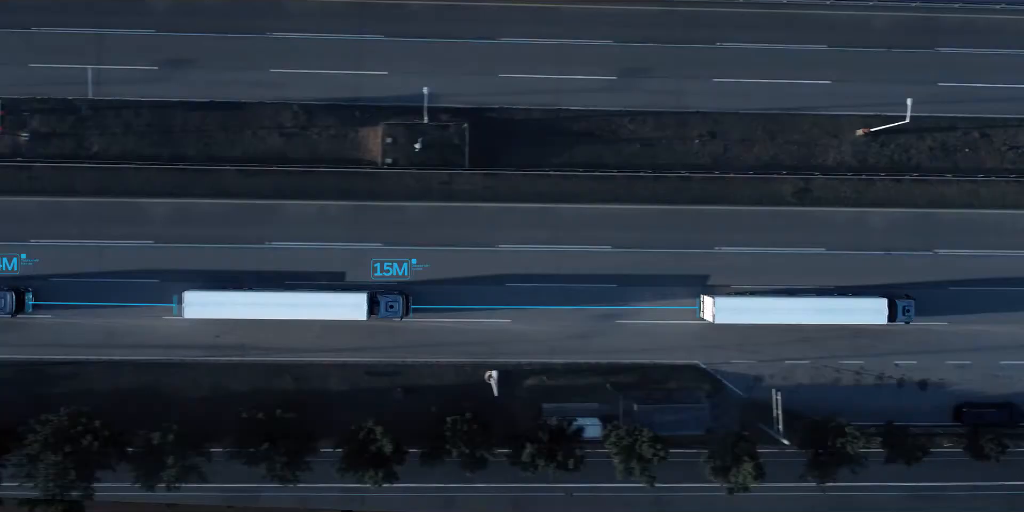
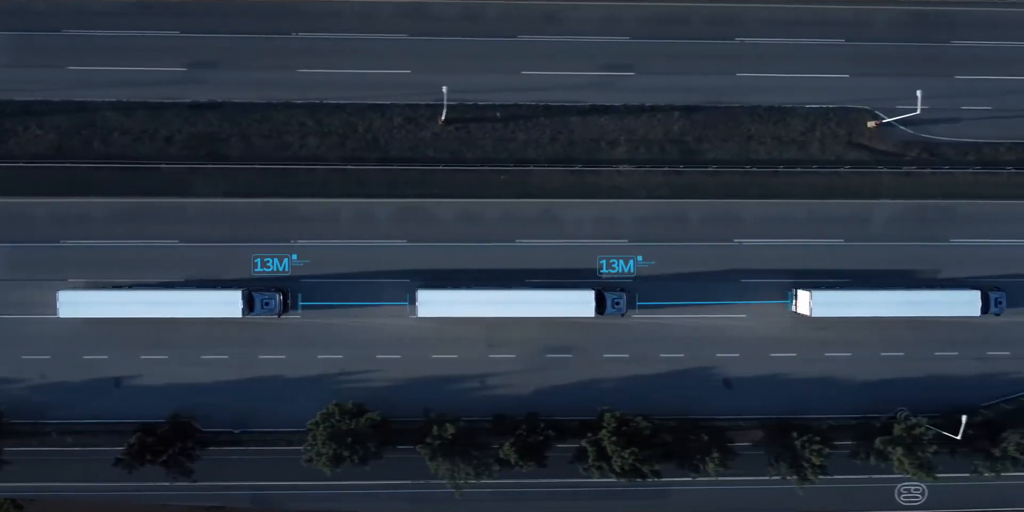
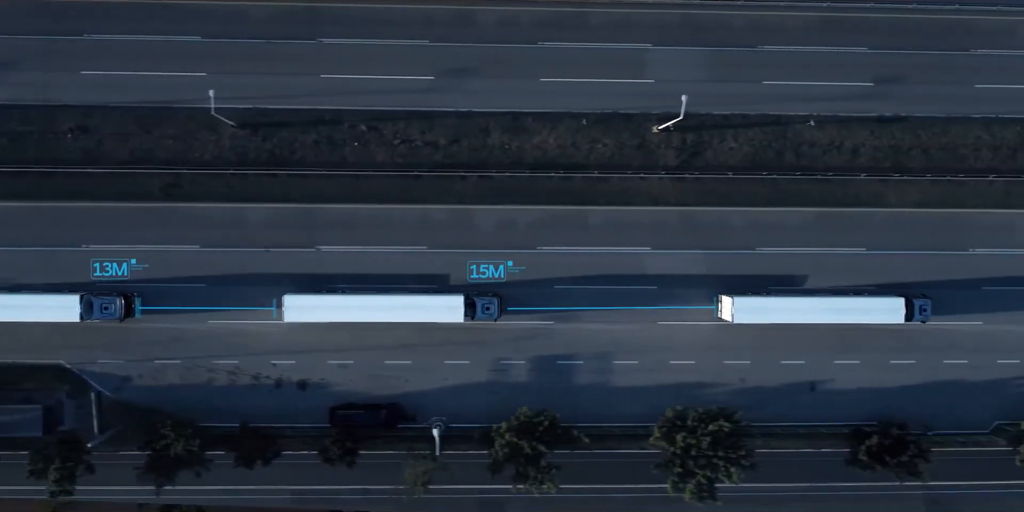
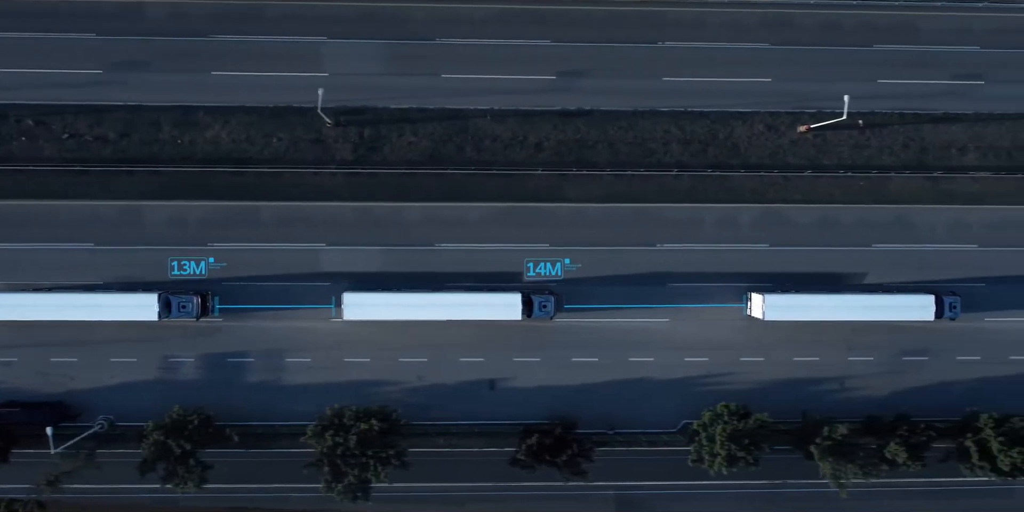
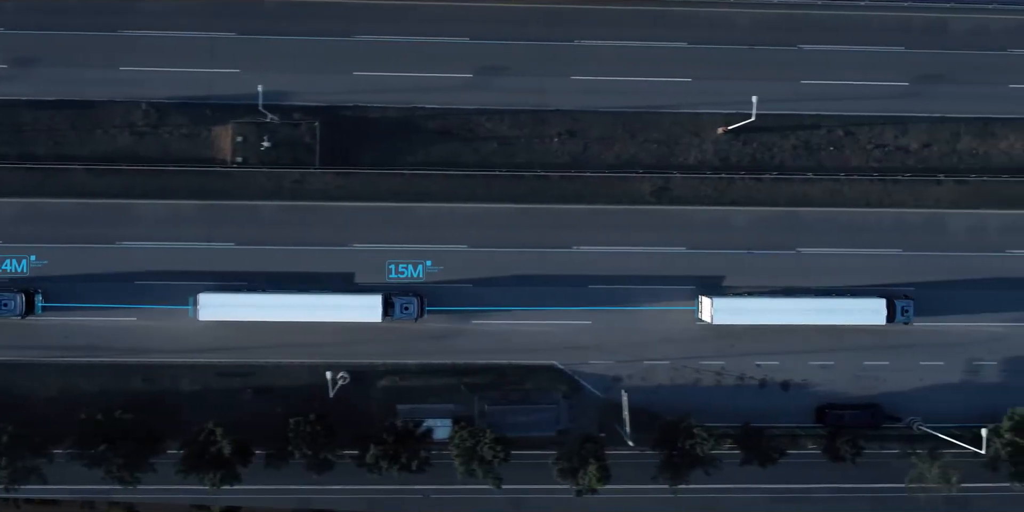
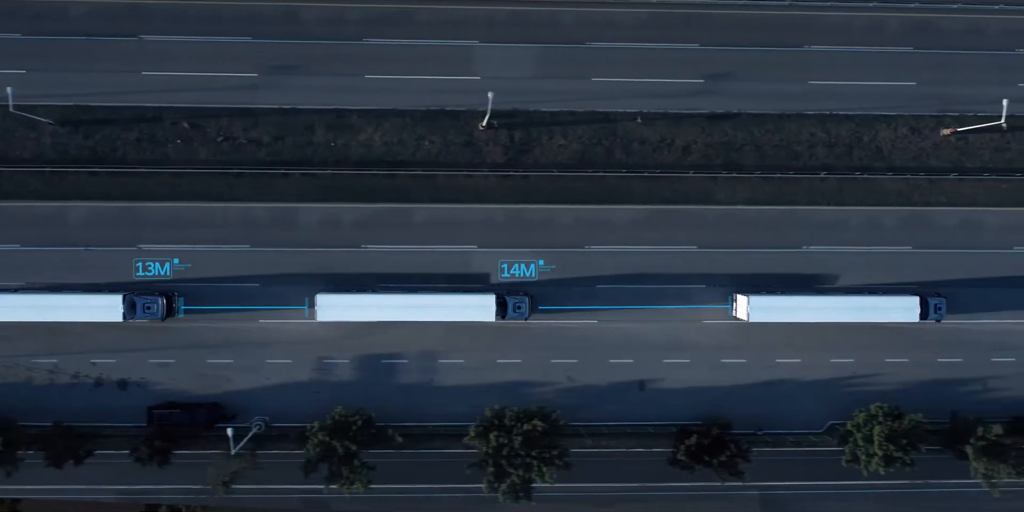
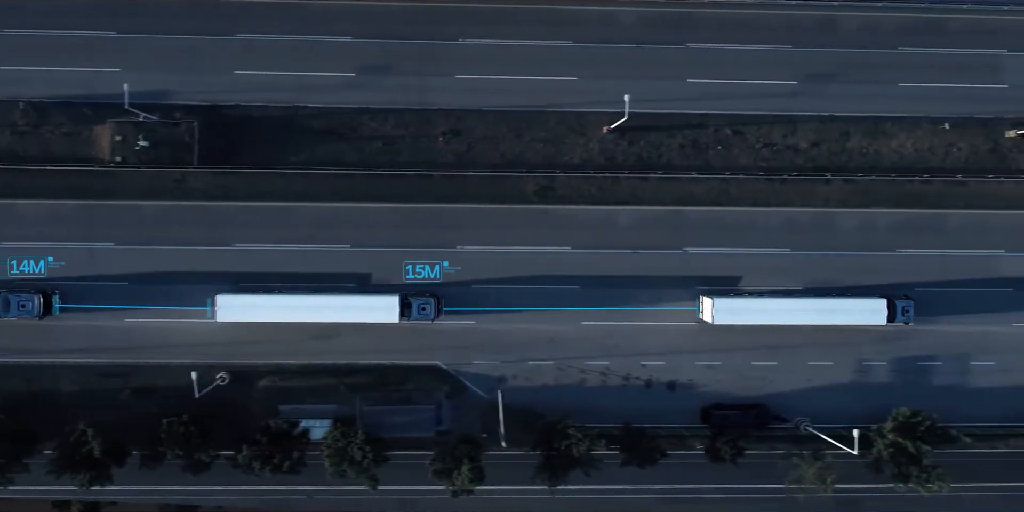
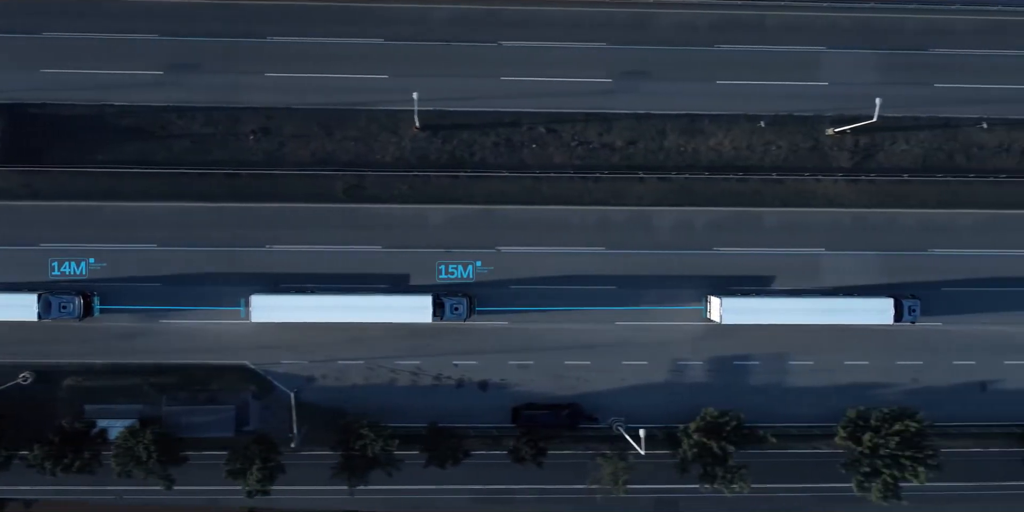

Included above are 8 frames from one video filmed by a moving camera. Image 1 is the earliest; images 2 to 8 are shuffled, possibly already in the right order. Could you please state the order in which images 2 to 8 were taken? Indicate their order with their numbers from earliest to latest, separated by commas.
5, 7, 8, 3, 6, 4, 2
